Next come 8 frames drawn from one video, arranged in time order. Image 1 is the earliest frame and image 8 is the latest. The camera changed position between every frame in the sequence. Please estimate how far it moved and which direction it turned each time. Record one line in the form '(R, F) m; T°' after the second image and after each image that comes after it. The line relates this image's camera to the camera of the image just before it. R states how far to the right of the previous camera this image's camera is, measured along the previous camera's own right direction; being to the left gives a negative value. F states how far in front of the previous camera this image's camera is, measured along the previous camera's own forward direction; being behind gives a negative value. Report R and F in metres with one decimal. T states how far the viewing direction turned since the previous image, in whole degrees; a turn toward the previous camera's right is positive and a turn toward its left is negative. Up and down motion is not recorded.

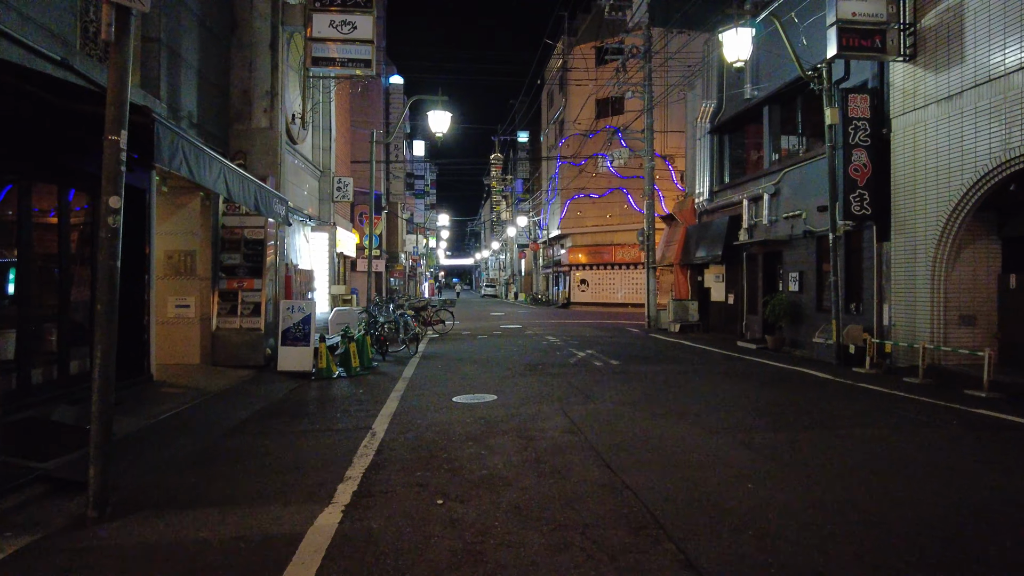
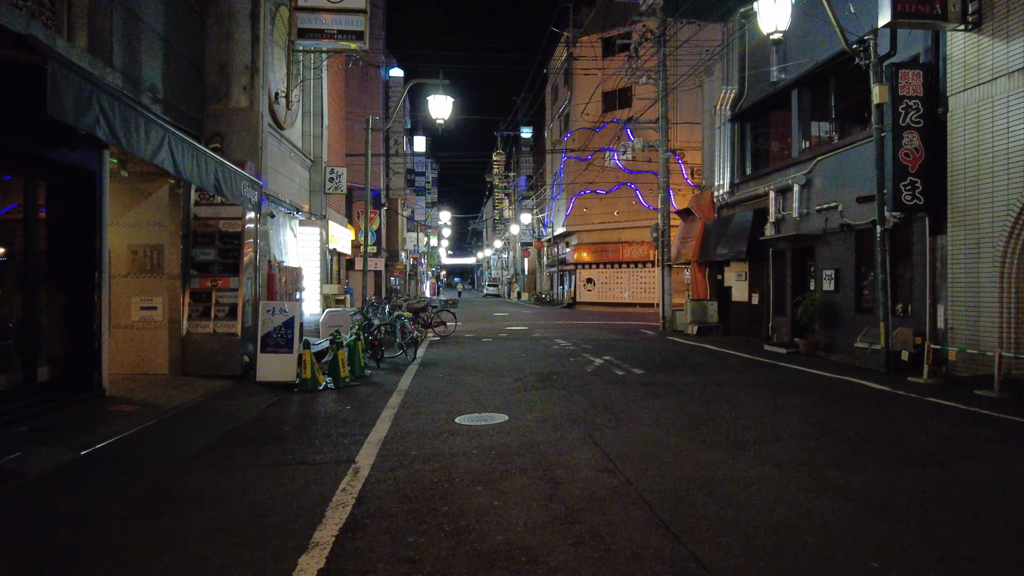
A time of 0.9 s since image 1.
(-0.2, +1.3) m; 0°
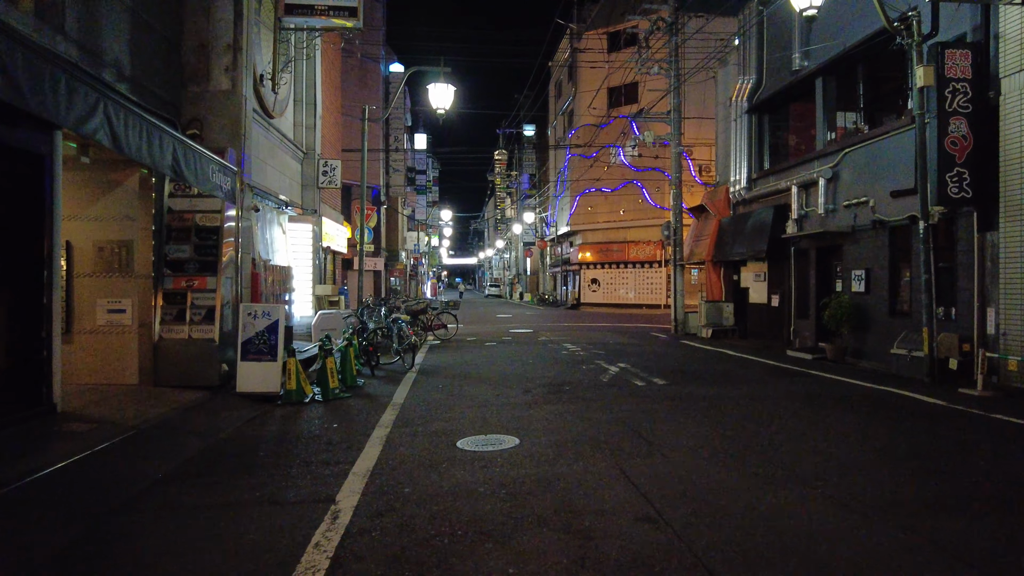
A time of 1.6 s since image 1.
(-0.1, +1.0) m; 0°
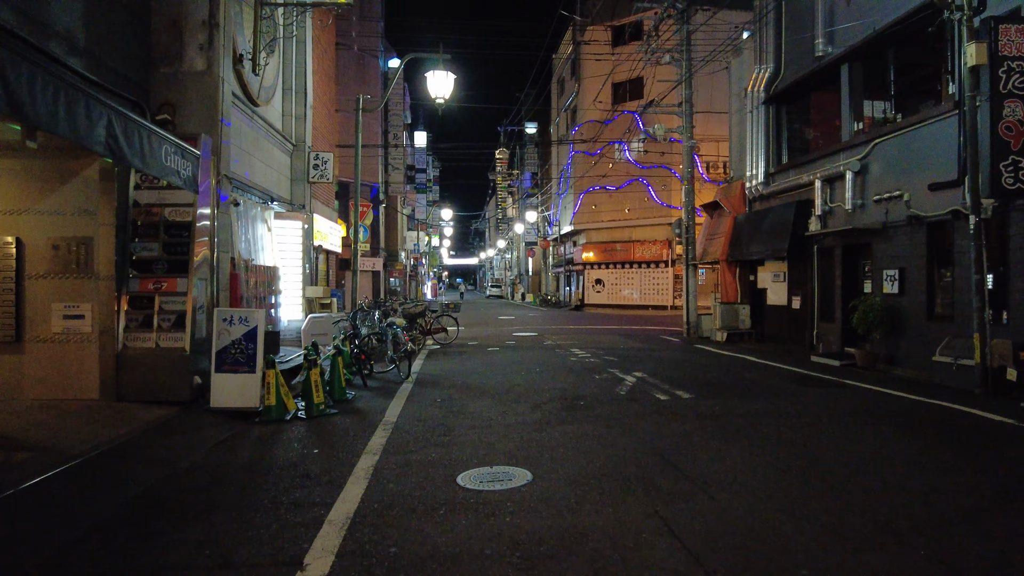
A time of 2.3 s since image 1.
(-0.1, +1.0) m; 0°
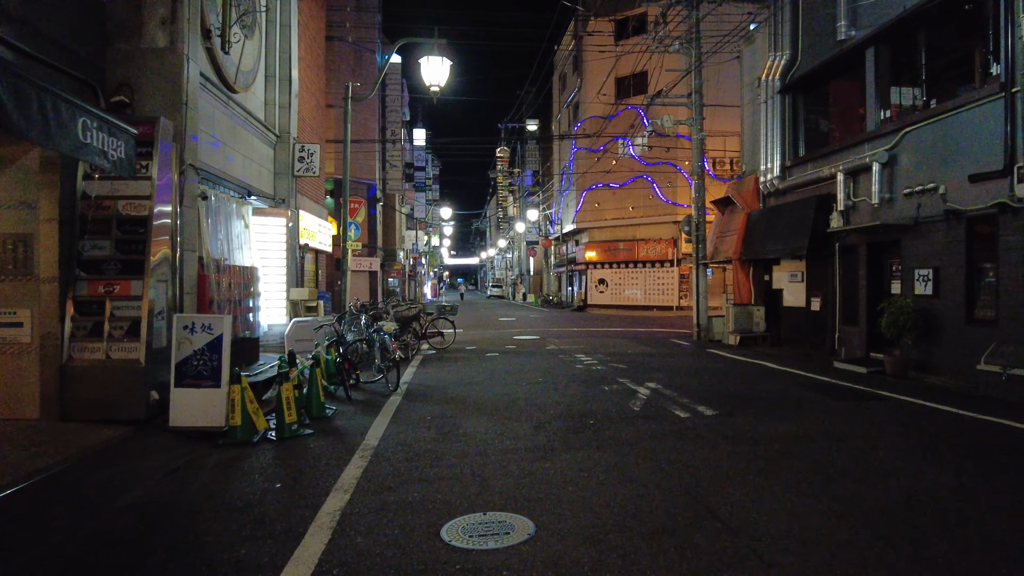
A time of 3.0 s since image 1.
(0.0, +1.0) m; 0°
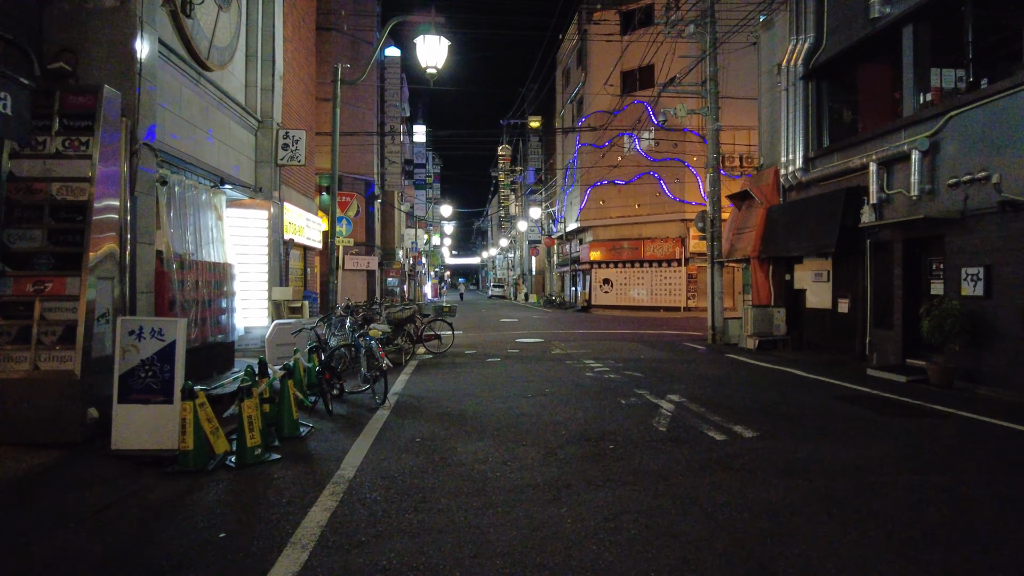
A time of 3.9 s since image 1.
(0.0, +1.1) m; 0°
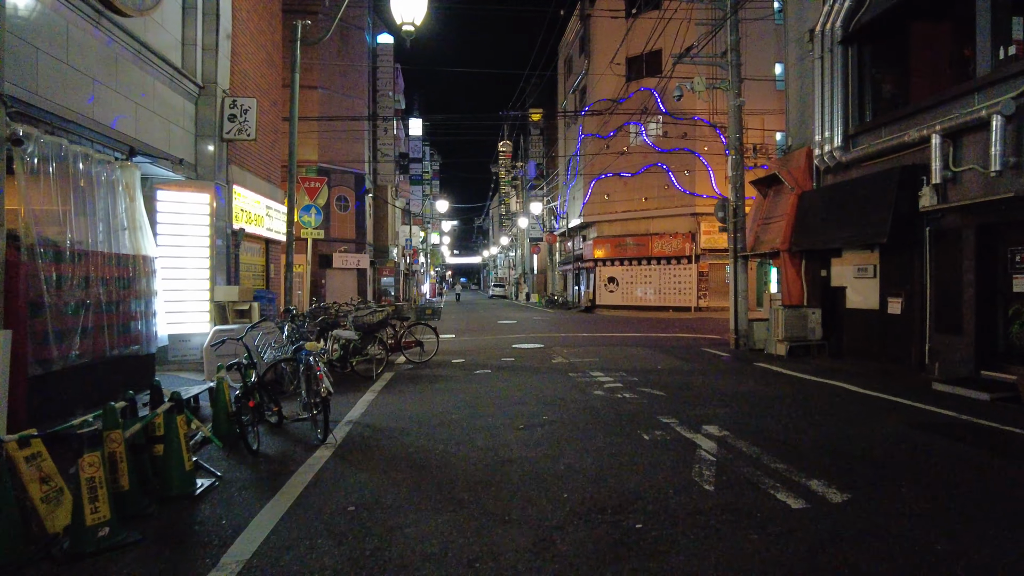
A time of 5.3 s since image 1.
(+0.2, +2.0) m; 0°
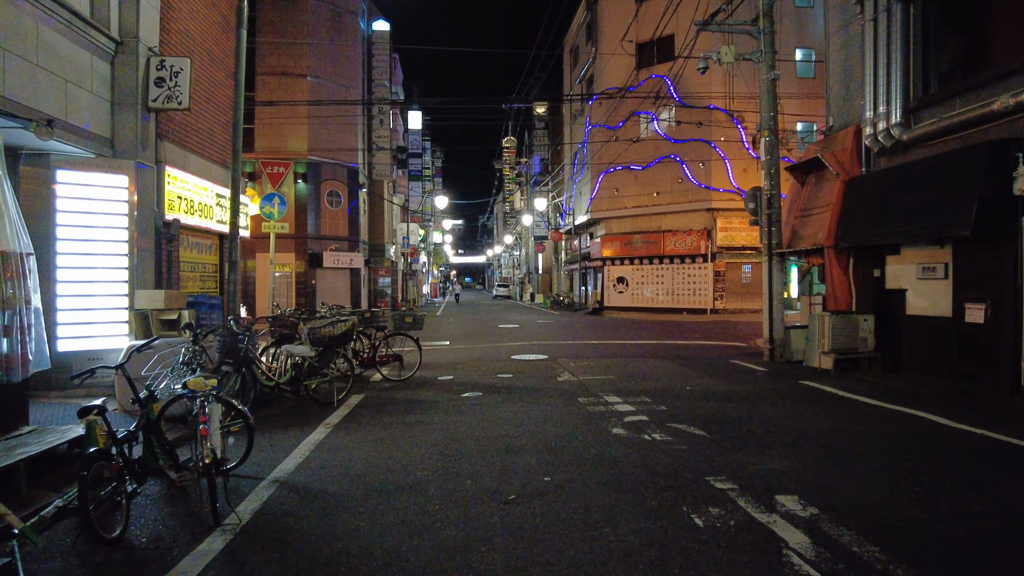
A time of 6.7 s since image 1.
(+0.2, +2.0) m; -1°
